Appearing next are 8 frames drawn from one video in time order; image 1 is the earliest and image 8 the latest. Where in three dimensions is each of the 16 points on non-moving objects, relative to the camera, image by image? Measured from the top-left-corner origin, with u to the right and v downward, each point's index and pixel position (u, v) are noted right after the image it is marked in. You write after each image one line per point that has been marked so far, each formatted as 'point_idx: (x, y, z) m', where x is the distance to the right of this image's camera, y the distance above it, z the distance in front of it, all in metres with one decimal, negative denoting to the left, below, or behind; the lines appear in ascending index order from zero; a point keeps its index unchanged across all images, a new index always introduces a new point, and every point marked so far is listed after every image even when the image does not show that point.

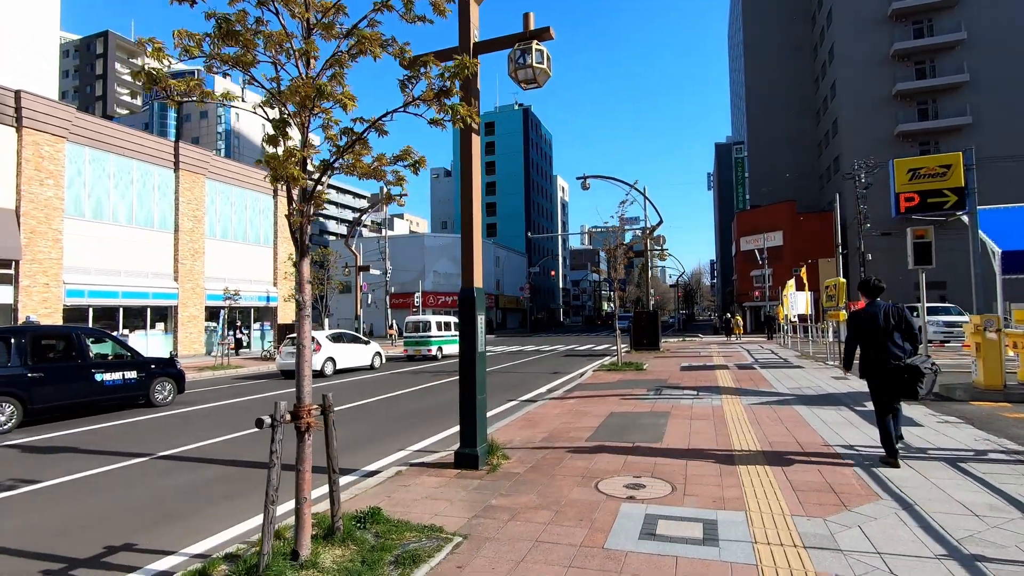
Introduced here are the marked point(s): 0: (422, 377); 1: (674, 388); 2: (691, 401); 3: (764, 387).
0: (-2.9, -2.8, +17.2) m
1: (+3.4, -2.1, +11.2) m
2: (+3.1, -2.0, +9.4) m
3: (+5.2, -2.0, +11.1) m
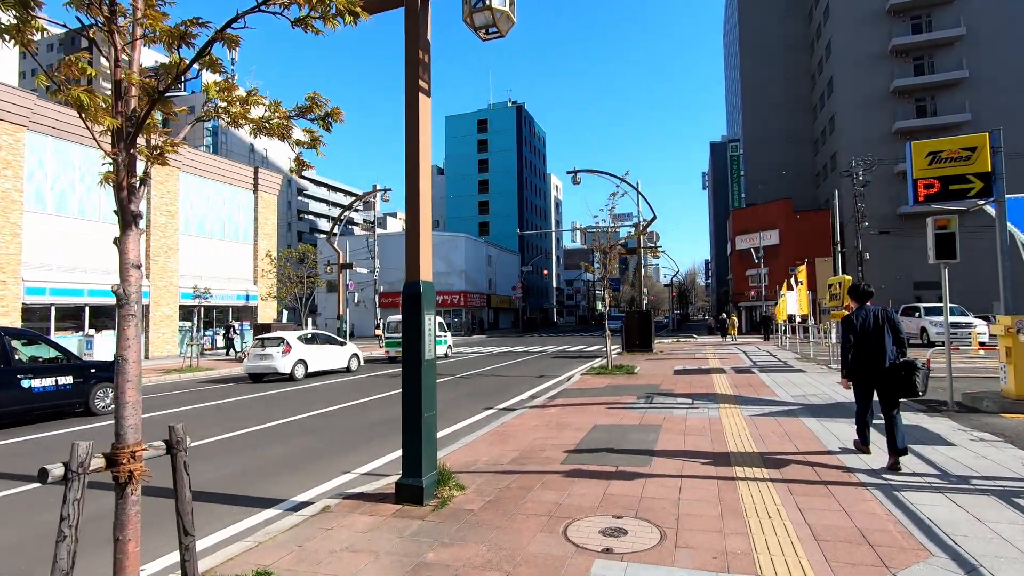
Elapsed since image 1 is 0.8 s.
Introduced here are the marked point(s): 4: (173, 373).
0: (-3.4, -2.7, +16.2) m
1: (+2.9, -2.1, +10.2) m
2: (+2.7, -1.9, +8.4) m
3: (+4.8, -2.0, +10.1) m
4: (-12.0, -3.0, +19.0) m
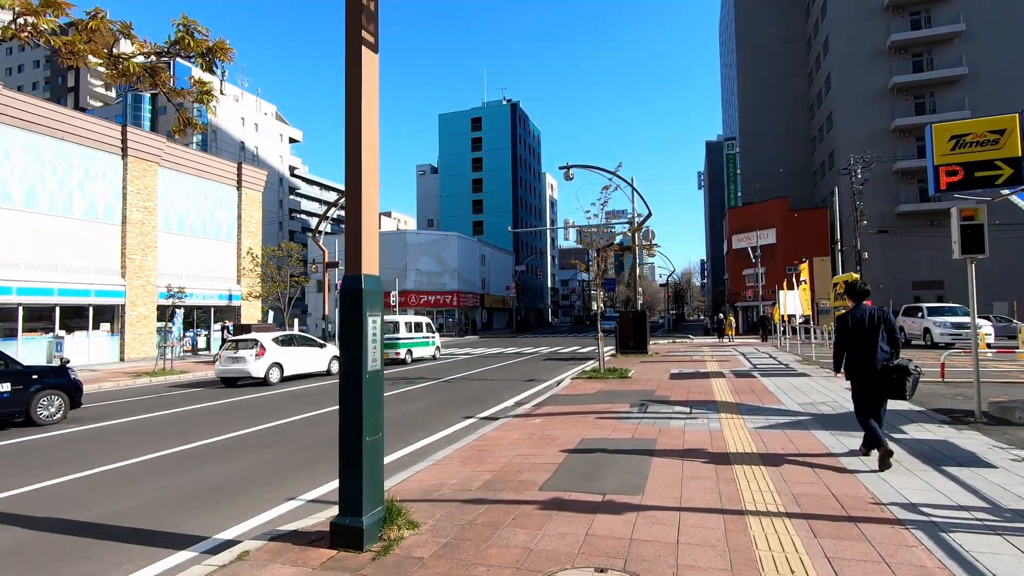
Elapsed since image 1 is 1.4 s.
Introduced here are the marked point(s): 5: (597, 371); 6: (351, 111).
0: (-3.8, -2.7, +15.3) m
1: (+2.6, -2.0, +9.4) m
2: (+2.4, -1.9, +7.6) m
3: (+4.5, -2.0, +9.3) m
4: (-12.4, -3.0, +18.1) m
5: (+2.2, -2.2, +13.9) m
6: (-1.2, +1.3, +4.0) m
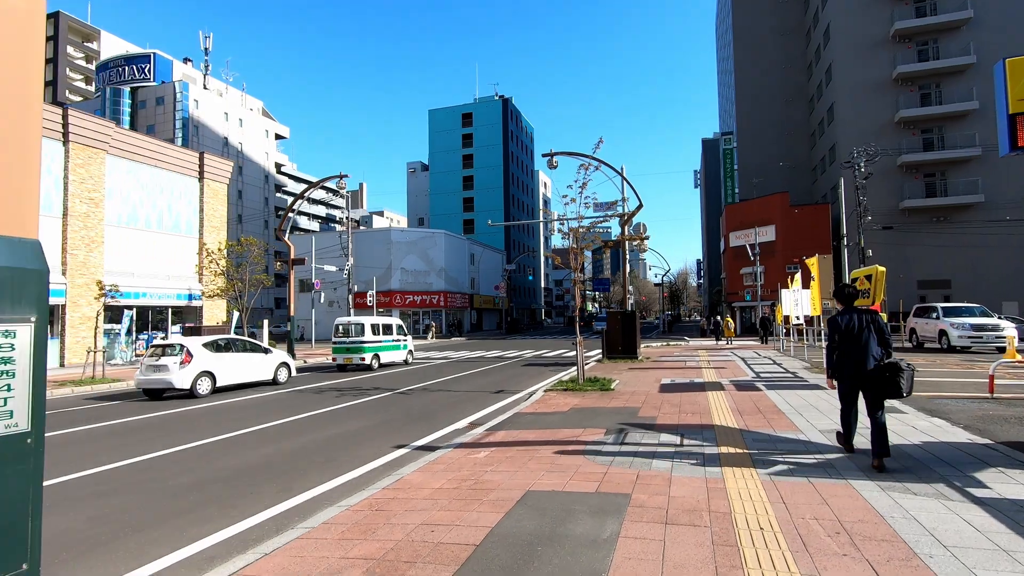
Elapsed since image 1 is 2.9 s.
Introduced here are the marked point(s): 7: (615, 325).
0: (-4.6, -2.6, +13.3) m
1: (+1.9, -1.9, +7.4) m
2: (+1.6, -1.8, +5.6) m
3: (+3.7, -1.9, +7.3) m
4: (-13.2, -2.9, +16.0) m
5: (+1.4, -2.1, +12.0) m
6: (-1.9, +1.4, +2.0) m
7: (+3.6, -1.3, +18.9) m
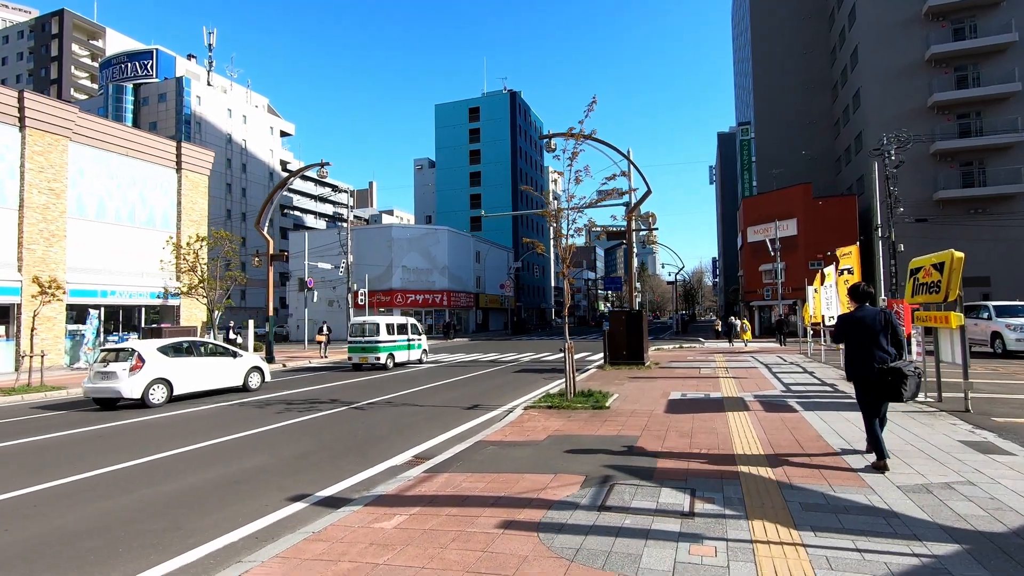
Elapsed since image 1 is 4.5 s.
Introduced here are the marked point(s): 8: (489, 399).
0: (-5.0, -2.5, +11.3) m
1: (+1.3, -1.8, +5.3) m
2: (+1.0, -1.7, +3.4) m
3: (+3.1, -1.8, +5.1) m
4: (-13.6, -2.8, +14.2) m
5: (+0.9, -2.0, +9.8) m
6: (-2.7, +1.5, -0.1) m
7: (+3.3, -1.2, +16.6) m
8: (-0.4, -2.3, +11.3) m
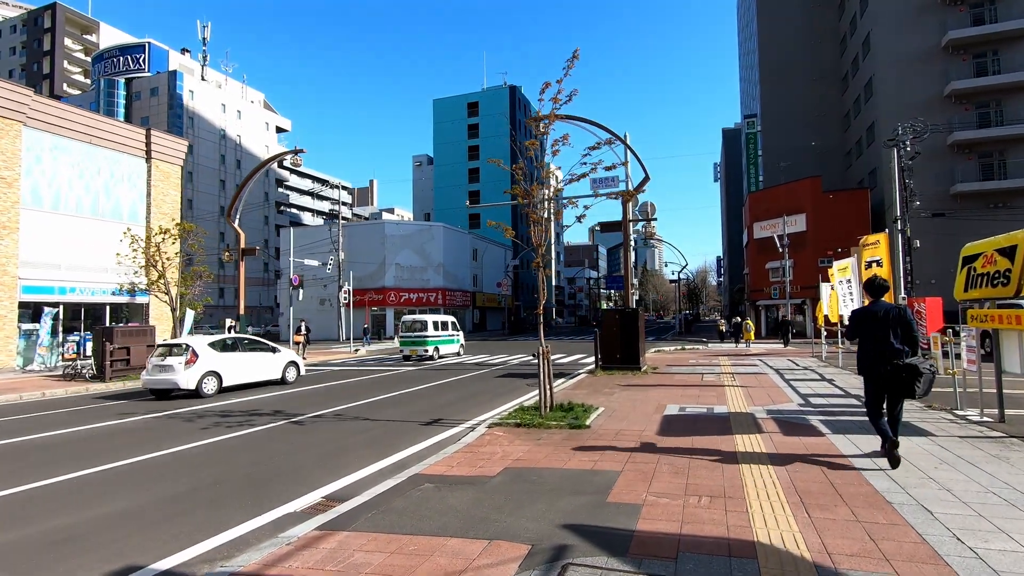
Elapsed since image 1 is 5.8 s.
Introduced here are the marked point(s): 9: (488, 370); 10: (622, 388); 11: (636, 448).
0: (-5.6, -2.4, +9.7) m
1: (+0.7, -1.7, +3.6) m
2: (+0.4, -1.6, +1.8) m
3: (+2.5, -1.7, +3.4) m
4: (-14.1, -2.7, +12.7) m
5: (+0.3, -1.9, +8.1) m
6: (-3.3, +1.6, -1.7) m
7: (+2.8, -1.1, +15.0) m
8: (-1.0, -2.2, +9.6) m
9: (-0.8, -2.8, +18.8) m
10: (+2.3, -2.1, +11.3) m
11: (+1.4, -1.9, +6.3) m
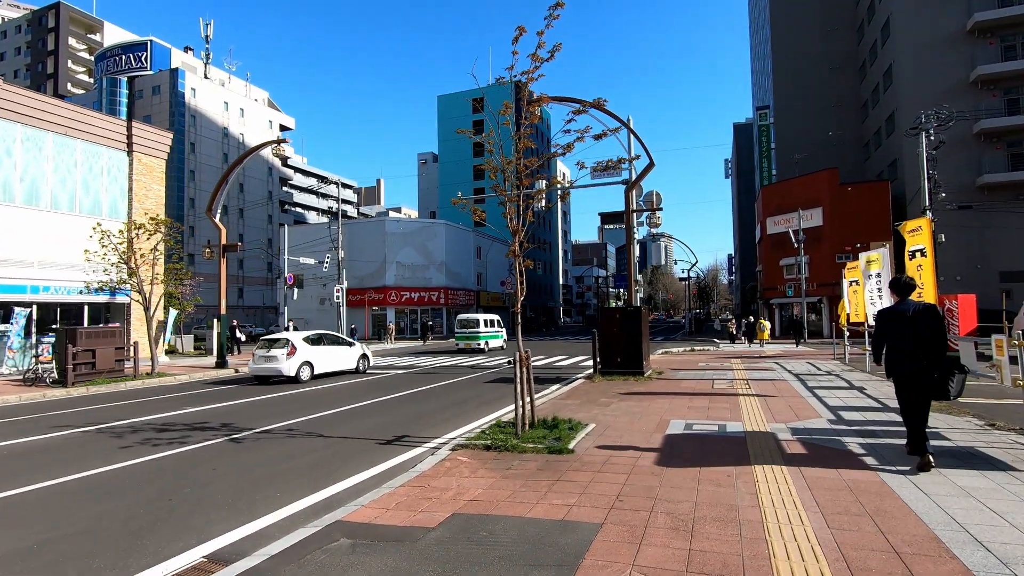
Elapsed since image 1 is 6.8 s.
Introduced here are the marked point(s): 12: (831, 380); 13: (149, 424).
0: (-5.9, -2.4, +8.4) m
1: (+0.2, -1.7, +2.3) m
2: (-0.1, -1.5, +0.4) m
3: (+2.1, -1.6, +2.0) m
4: (-14.4, -2.7, +11.6) m
5: (0.0, -1.8, +6.8) m
6: (-3.8, +1.7, -3.0) m
7: (+2.5, -1.0, +13.6) m
8: (-1.3, -2.2, +8.3) m
9: (-1.0, -2.8, +17.5) m
10: (+2.0, -2.0, +9.9) m
11: (+1.0, -1.8, +4.9) m
12: (+6.9, -2.0, +11.6) m
13: (-6.1, -2.3, +9.0) m
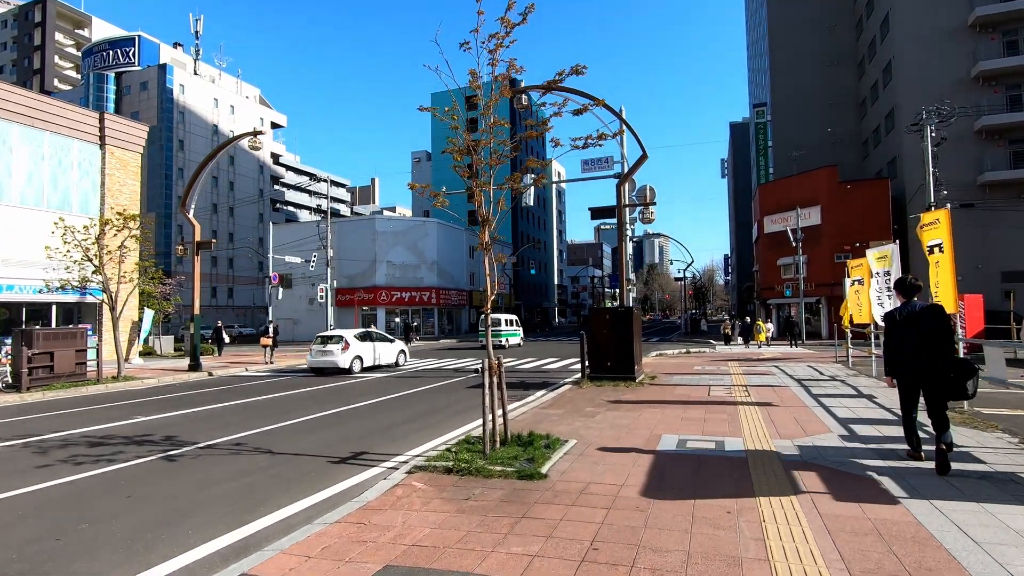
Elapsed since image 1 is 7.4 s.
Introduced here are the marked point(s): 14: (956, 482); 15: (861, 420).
0: (-6.3, -2.3, +7.5) m
1: (-0.1, -1.6, +1.4) m
2: (-0.4, -1.5, -0.5) m
3: (+1.7, -1.6, +1.2) m
4: (-14.8, -2.6, +10.6) m
5: (-0.4, -1.8, +5.9) m
6: (-4.1, +1.7, -3.9) m
7: (+2.1, -1.0, +12.7) m
8: (-1.7, -2.1, +7.4) m
9: (-1.4, -2.7, +16.6) m
10: (+1.6, -2.0, +9.0) m
11: (+0.7, -1.8, +4.1) m
12: (+6.5, -2.0, +10.8) m
13: (-6.5, -2.2, +8.1) m
14: (+4.0, -1.7, +4.9) m
15: (+4.8, -1.8, +7.5) m
